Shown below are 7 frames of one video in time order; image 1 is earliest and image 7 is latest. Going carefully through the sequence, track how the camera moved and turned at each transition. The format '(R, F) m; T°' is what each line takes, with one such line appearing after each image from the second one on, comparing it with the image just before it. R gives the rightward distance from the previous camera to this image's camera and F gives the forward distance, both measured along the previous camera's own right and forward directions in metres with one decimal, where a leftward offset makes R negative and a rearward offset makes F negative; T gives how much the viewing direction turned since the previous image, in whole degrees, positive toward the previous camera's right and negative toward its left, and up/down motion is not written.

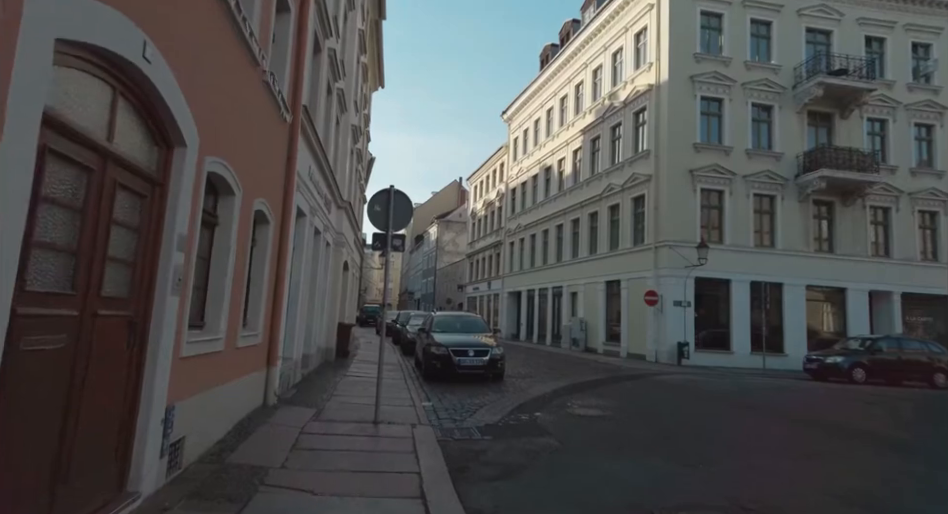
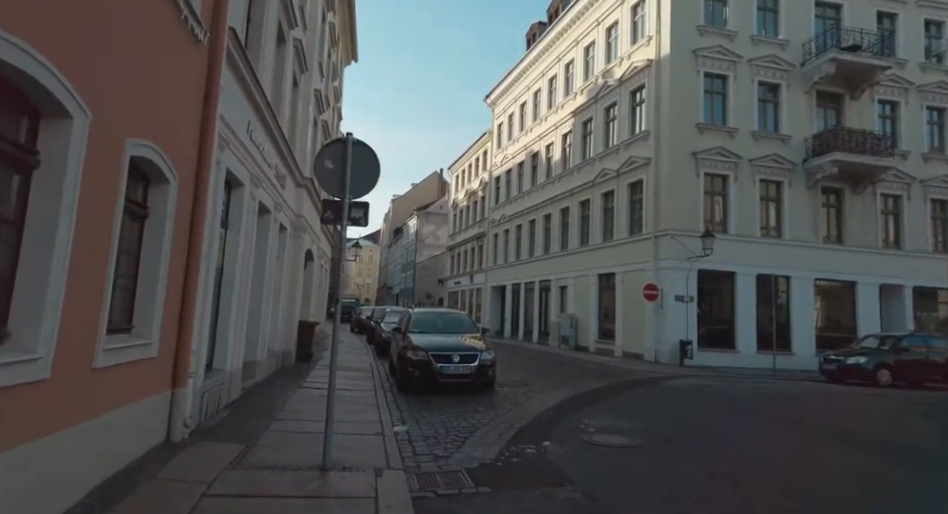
(-0.1, +2.2) m; +2°
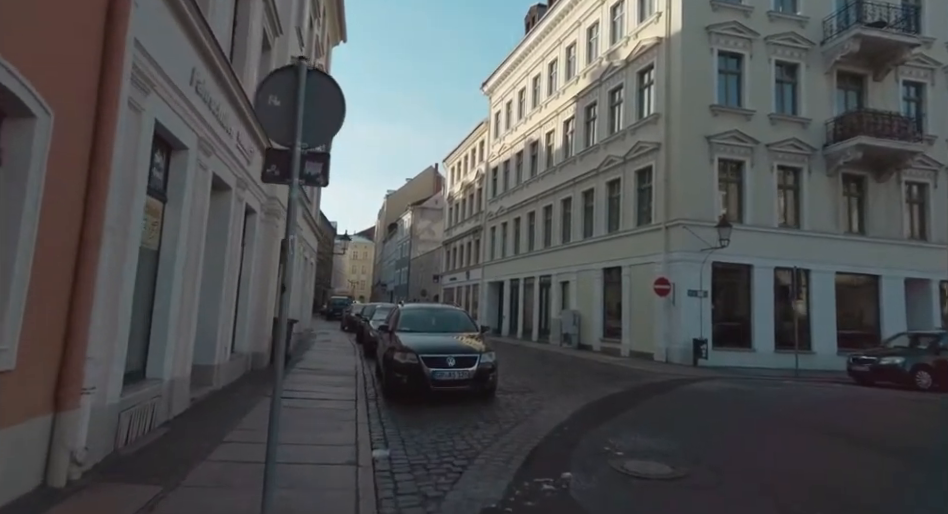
(0.0, +1.5) m; +1°
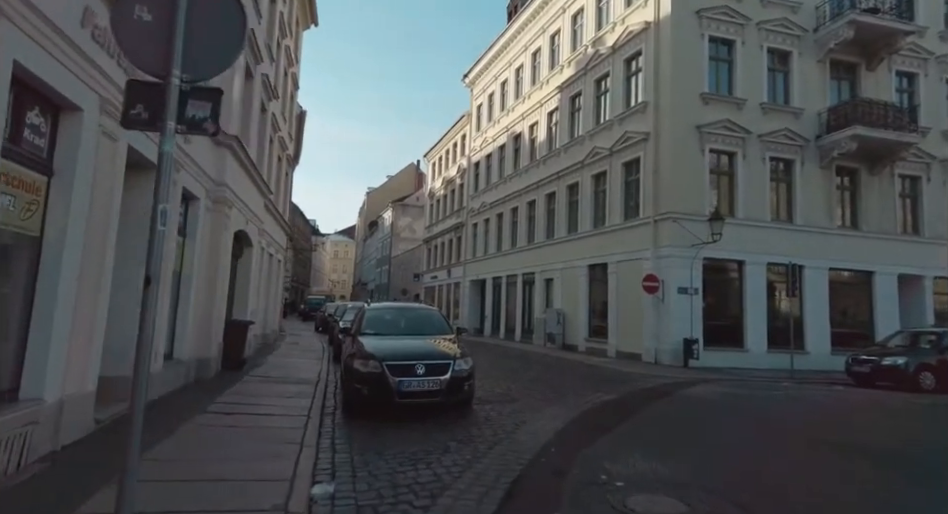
(+0.2, +1.2) m; +2°
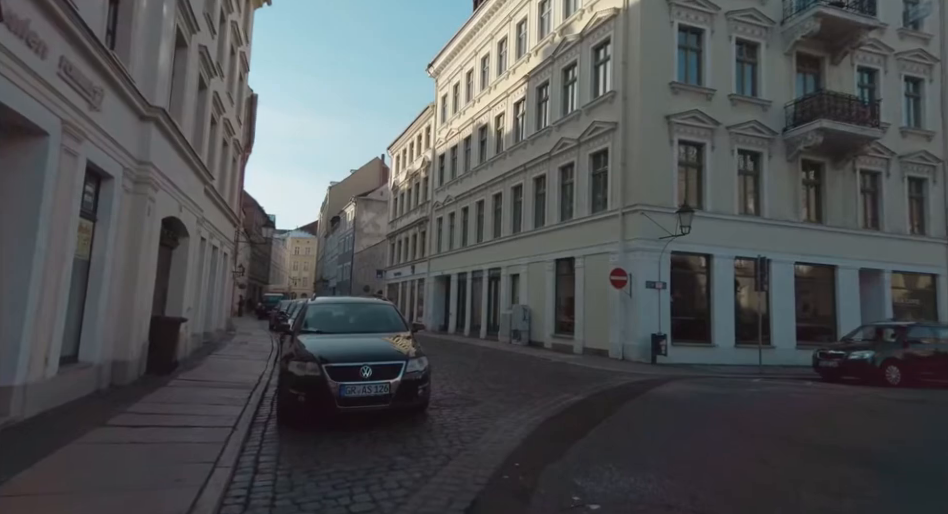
(+0.2, +0.9) m; +4°
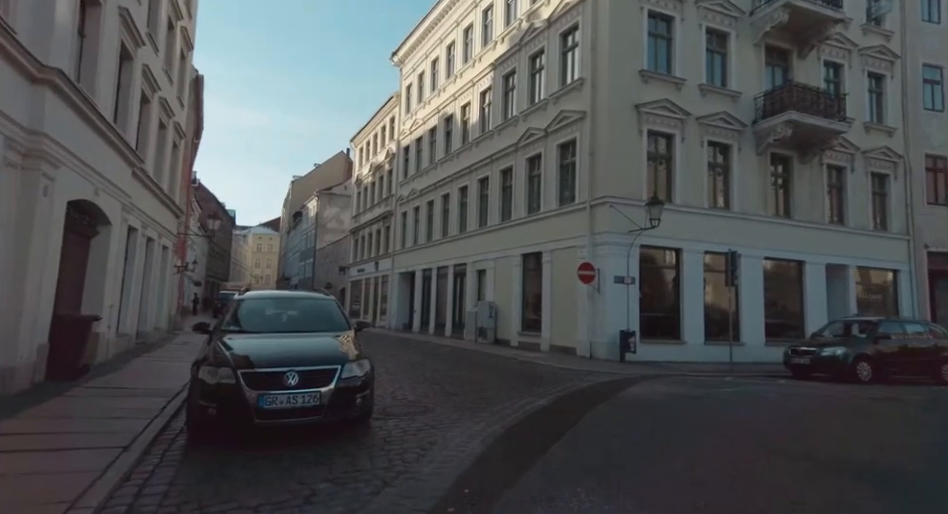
(+0.3, +1.0) m; +4°
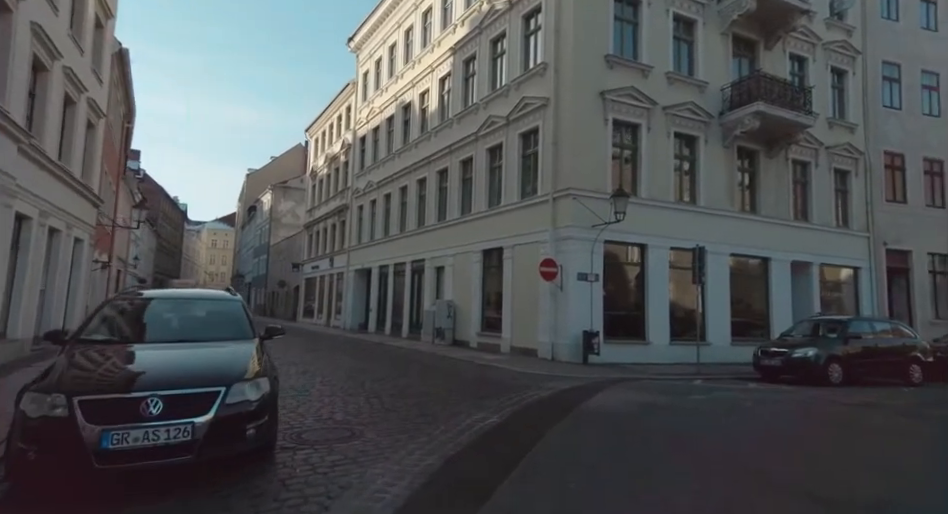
(+0.4, +1.2) m; +4°
